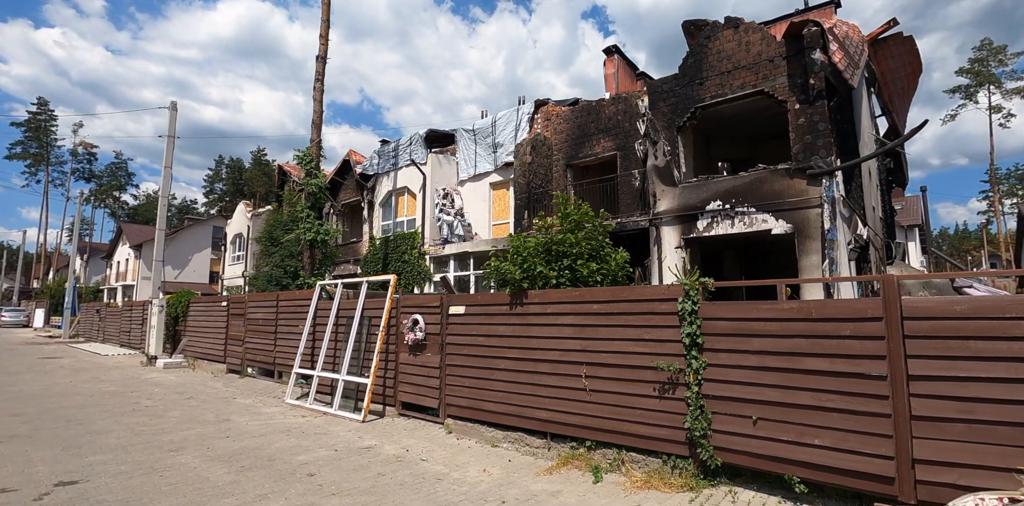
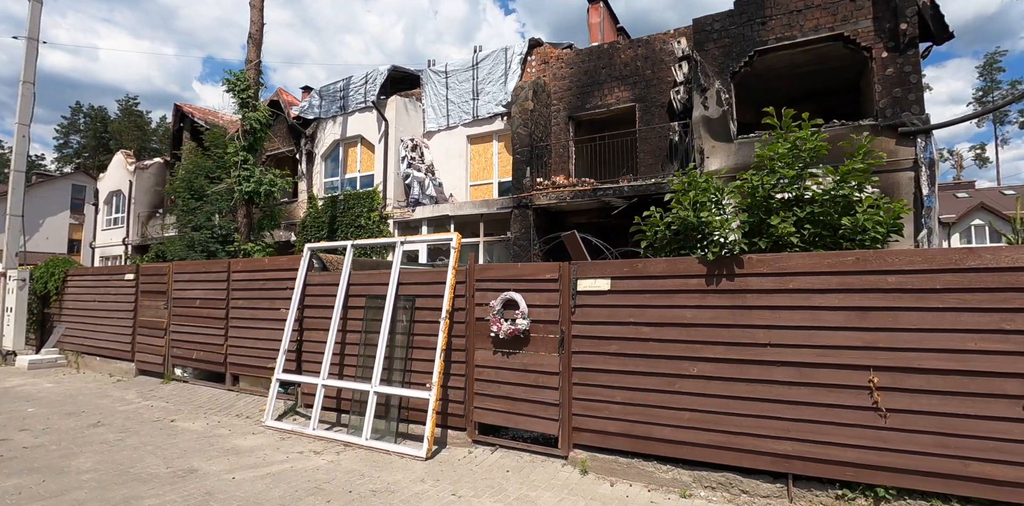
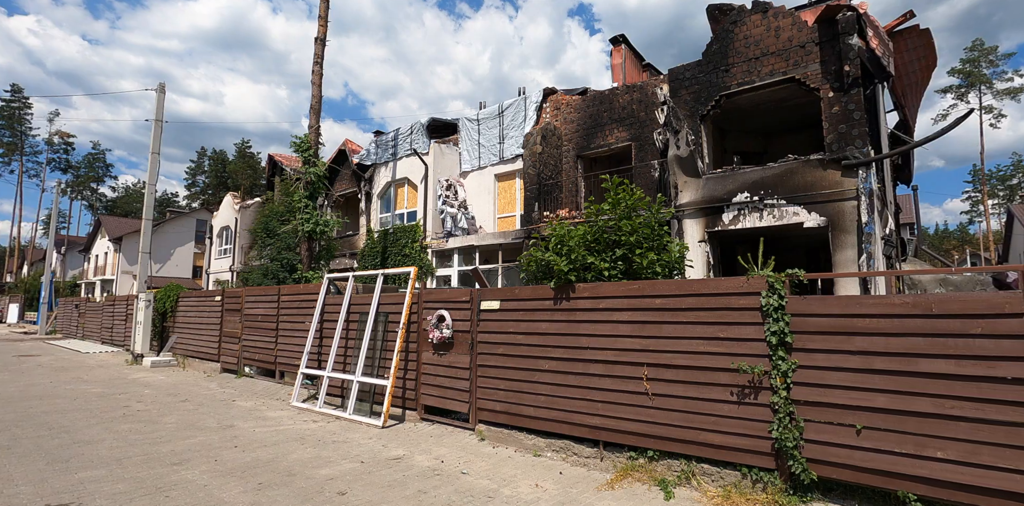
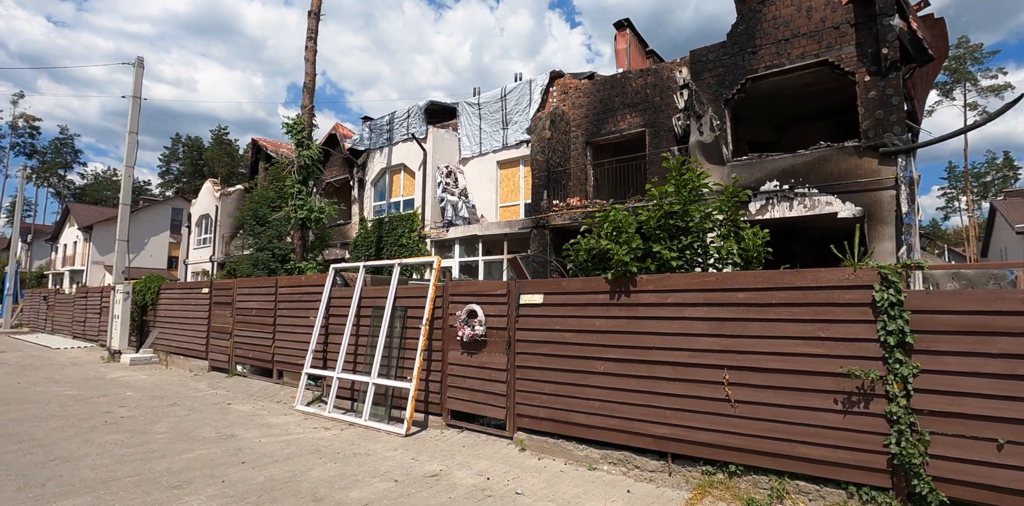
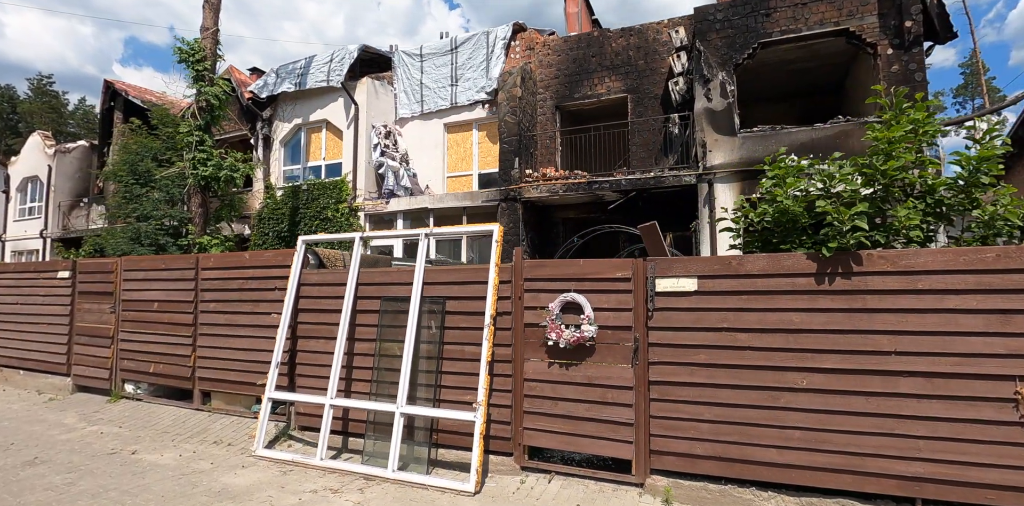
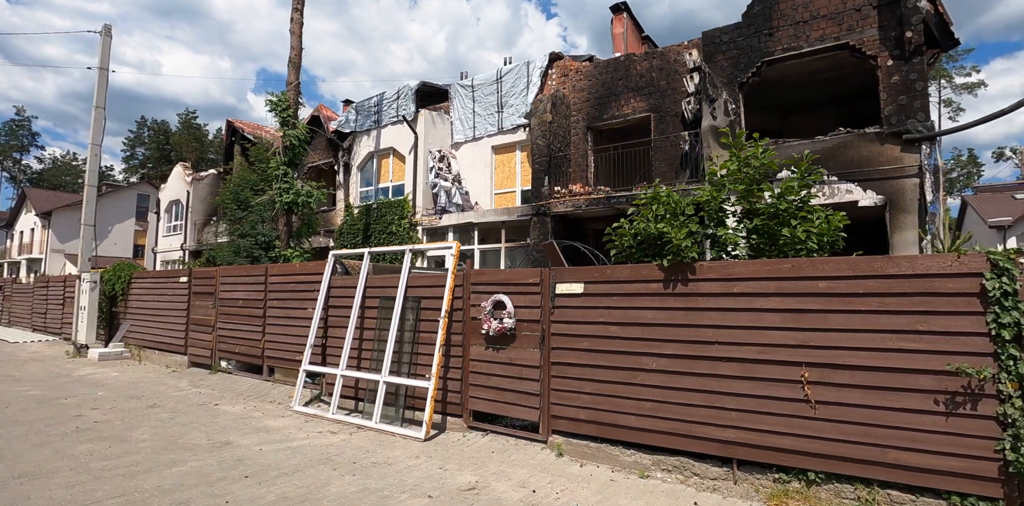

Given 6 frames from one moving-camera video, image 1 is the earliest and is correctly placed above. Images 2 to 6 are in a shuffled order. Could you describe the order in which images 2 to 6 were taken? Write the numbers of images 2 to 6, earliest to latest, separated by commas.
3, 4, 6, 2, 5
